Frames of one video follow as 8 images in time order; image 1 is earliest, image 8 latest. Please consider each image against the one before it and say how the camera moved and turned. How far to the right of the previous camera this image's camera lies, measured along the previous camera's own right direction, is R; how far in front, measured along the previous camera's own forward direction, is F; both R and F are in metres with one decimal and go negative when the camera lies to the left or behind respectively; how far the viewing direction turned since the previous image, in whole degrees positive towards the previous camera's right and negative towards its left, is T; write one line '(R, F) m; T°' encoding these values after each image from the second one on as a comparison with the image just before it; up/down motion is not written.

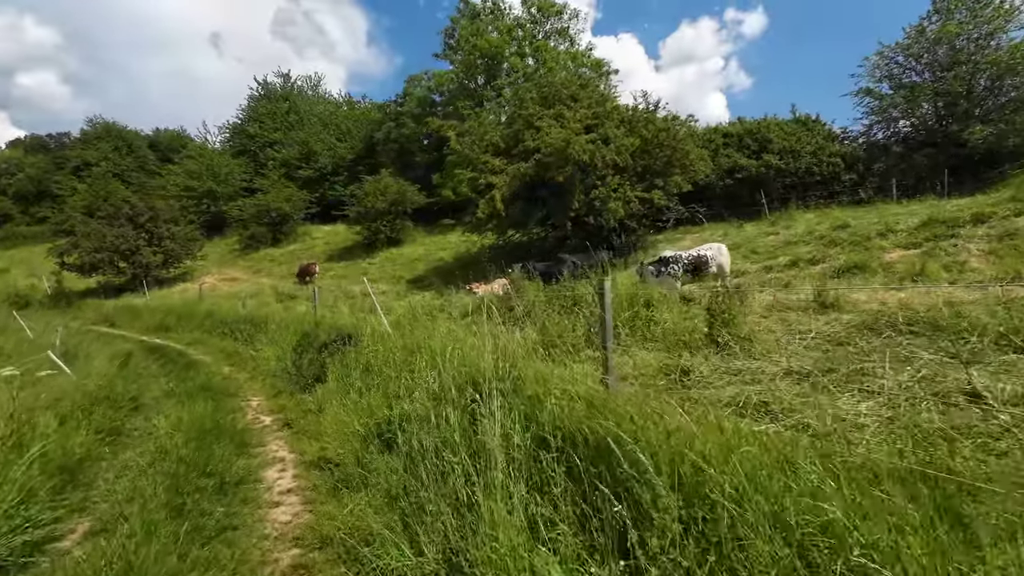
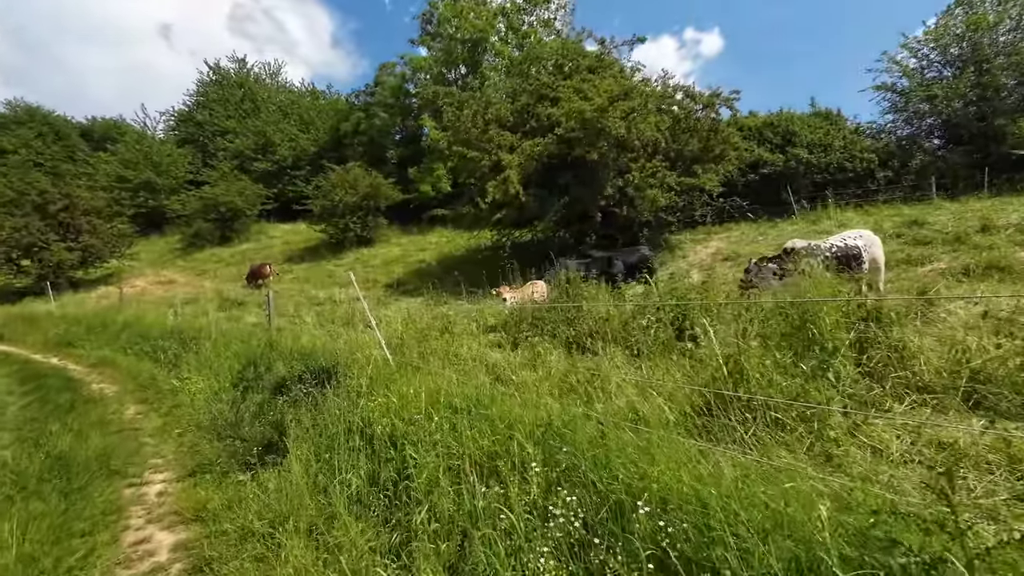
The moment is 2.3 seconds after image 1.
(-1.4, +3.1) m; +5°
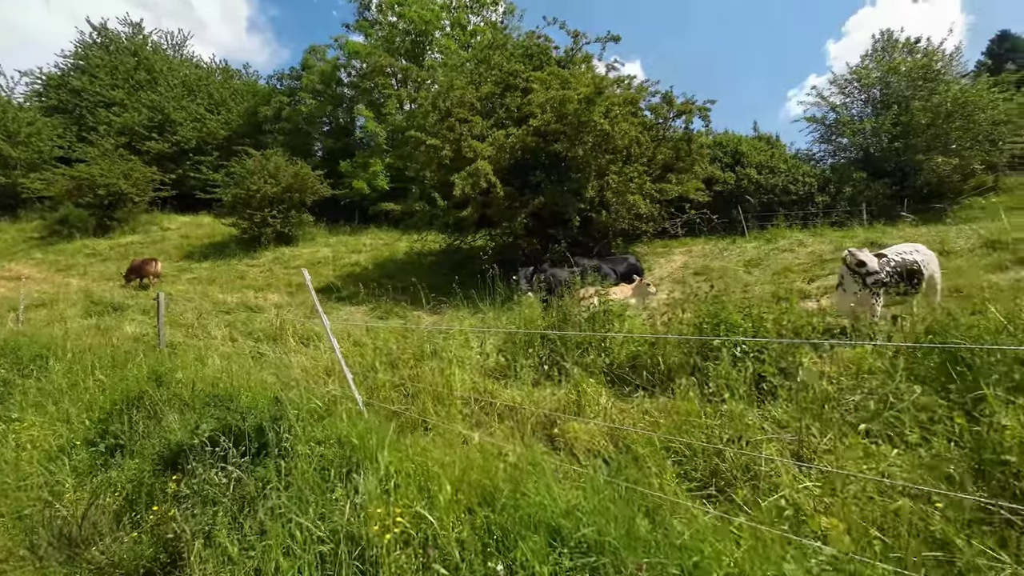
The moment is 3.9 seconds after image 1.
(-1.0, +1.7) m; +10°
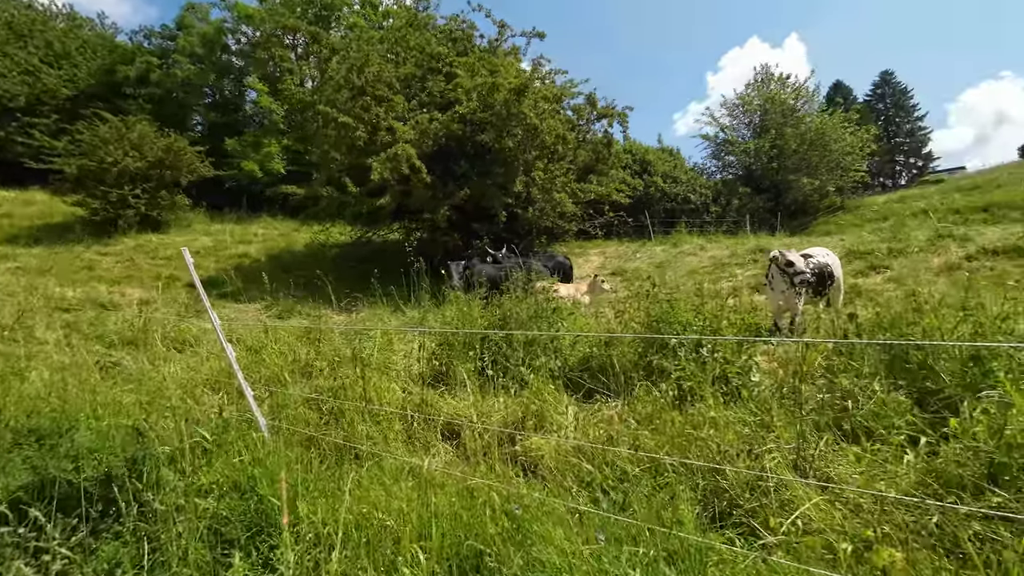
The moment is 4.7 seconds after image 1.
(-0.3, +0.6) m; +12°
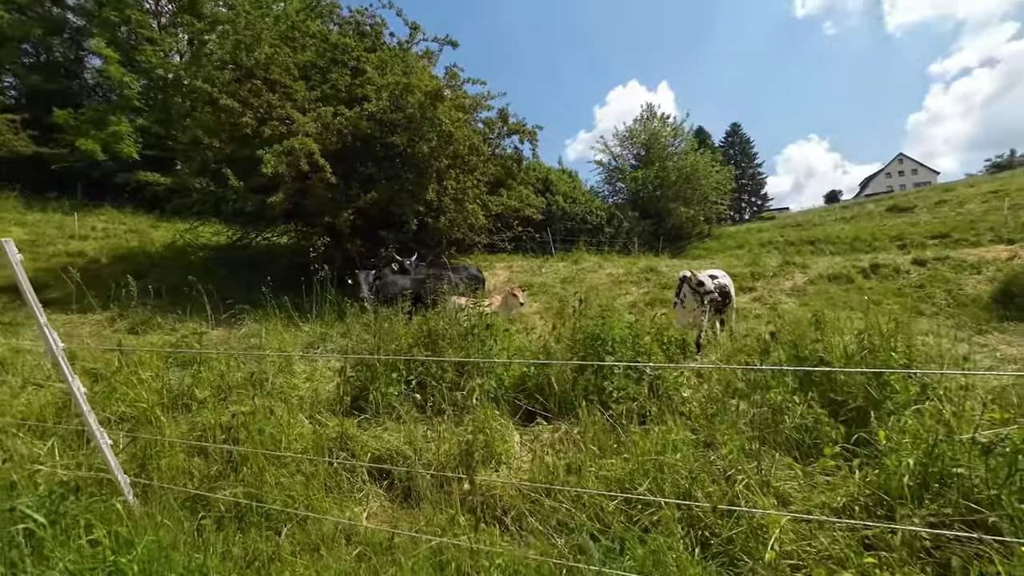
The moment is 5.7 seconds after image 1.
(-0.4, +0.3) m; +14°
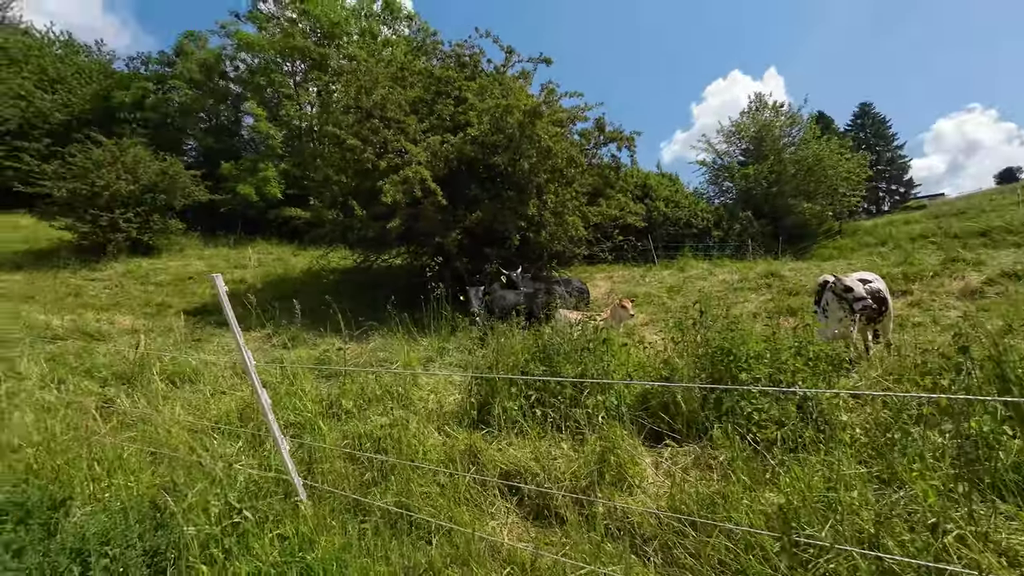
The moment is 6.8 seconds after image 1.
(-0.2, 0.0) m; -13°
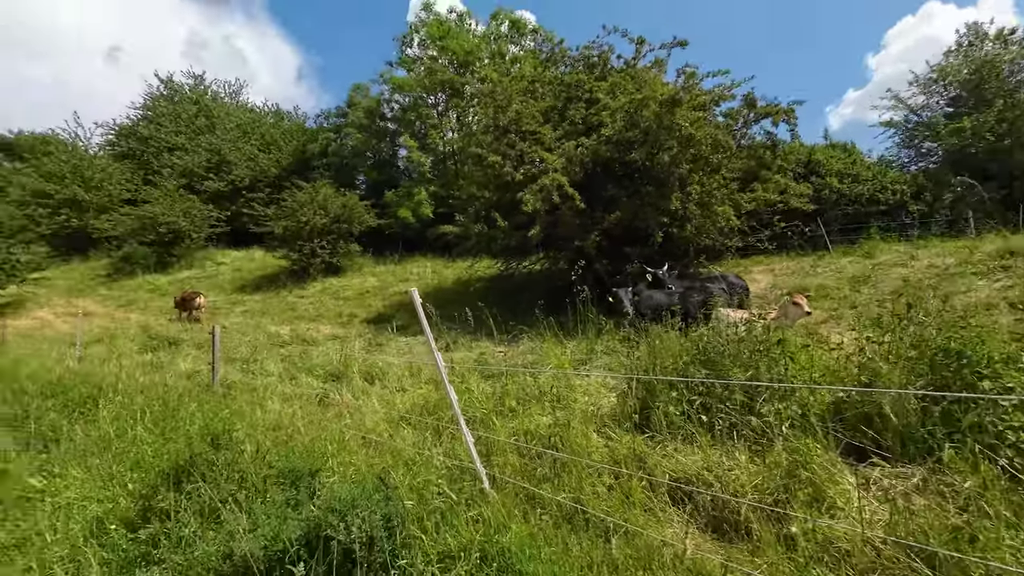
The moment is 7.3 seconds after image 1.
(-0.1, -0.1) m; -18°
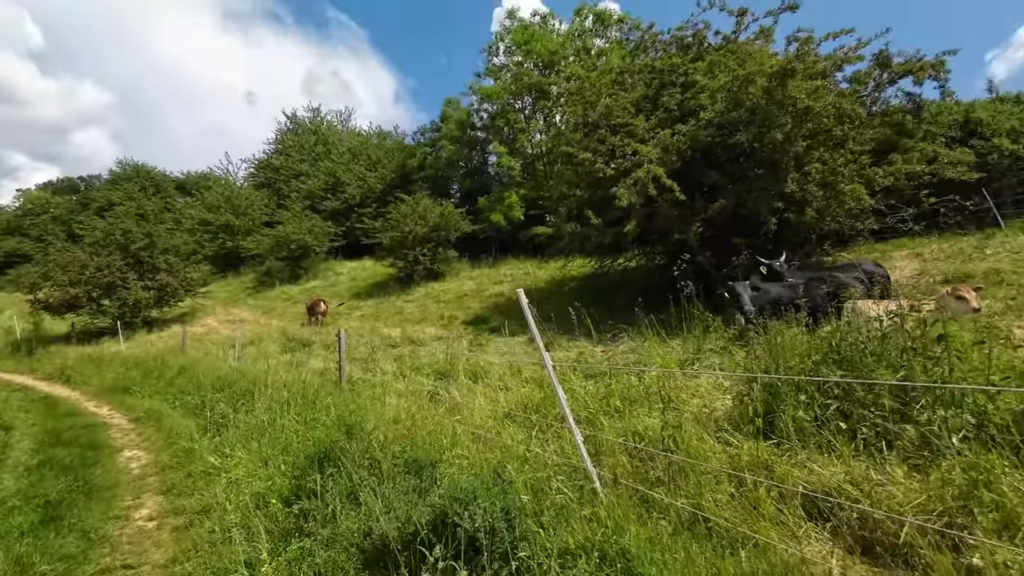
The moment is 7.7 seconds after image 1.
(-0.1, 0.0) m; -12°
